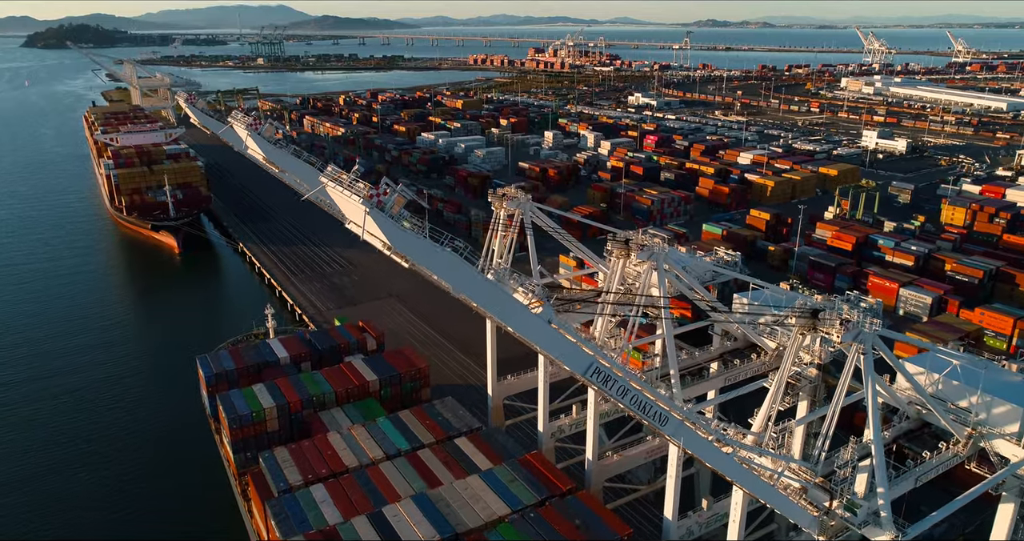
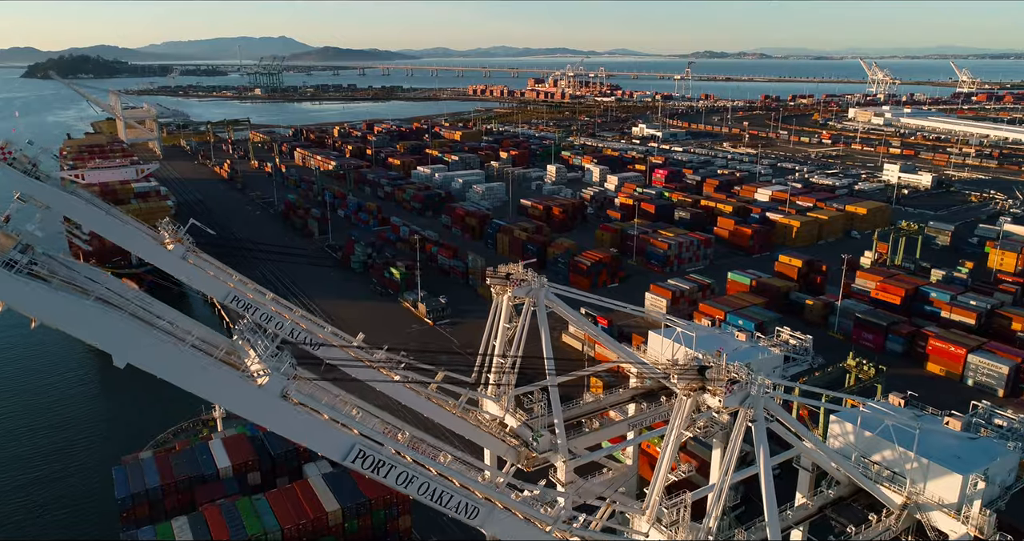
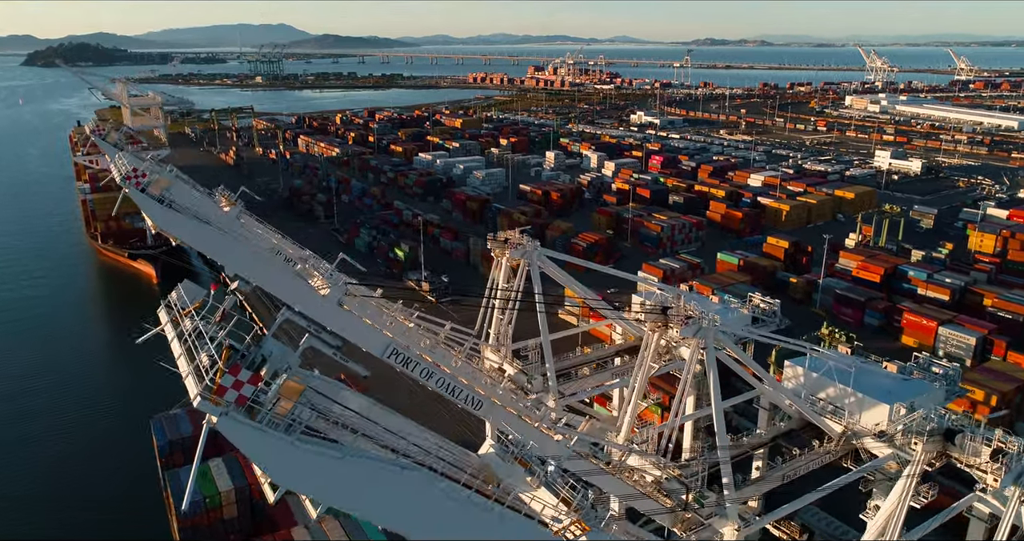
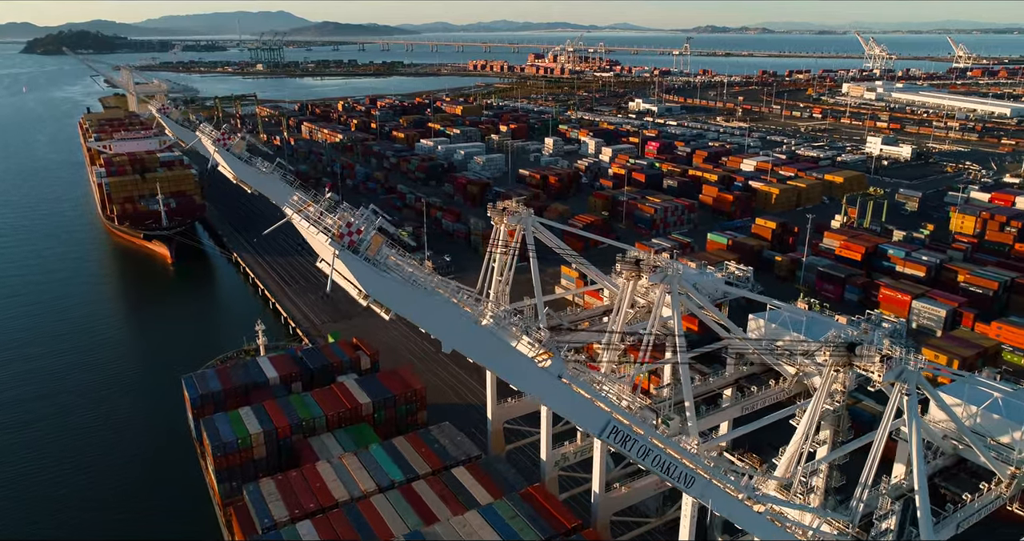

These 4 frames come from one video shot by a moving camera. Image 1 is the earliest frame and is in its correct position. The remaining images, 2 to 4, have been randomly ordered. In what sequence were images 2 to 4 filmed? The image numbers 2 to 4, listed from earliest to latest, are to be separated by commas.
4, 3, 2
